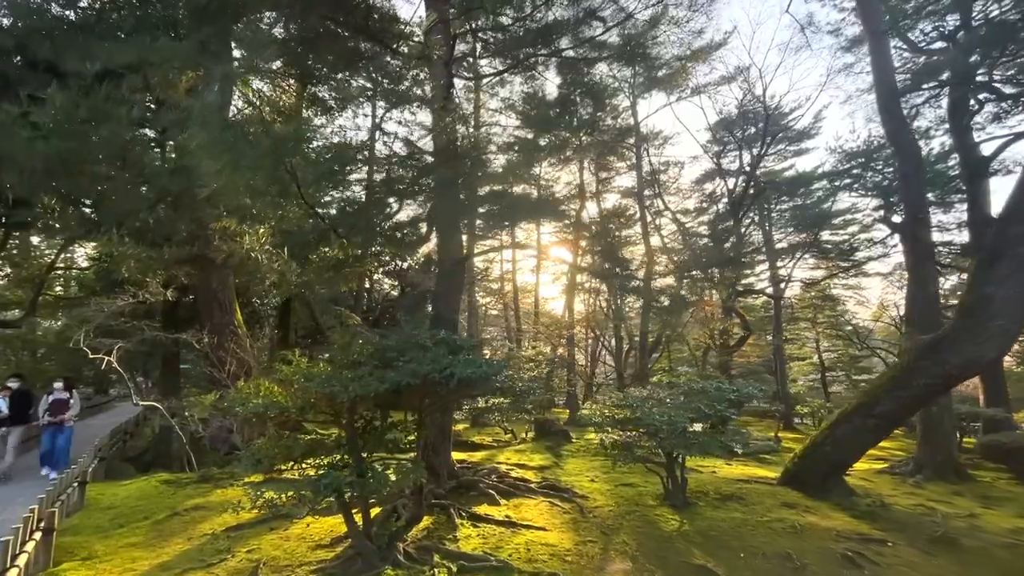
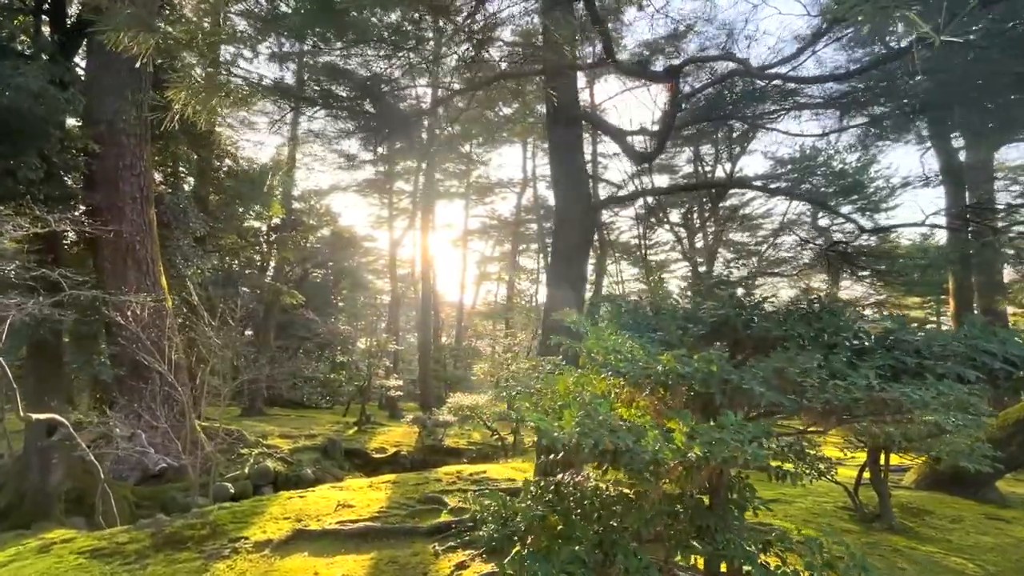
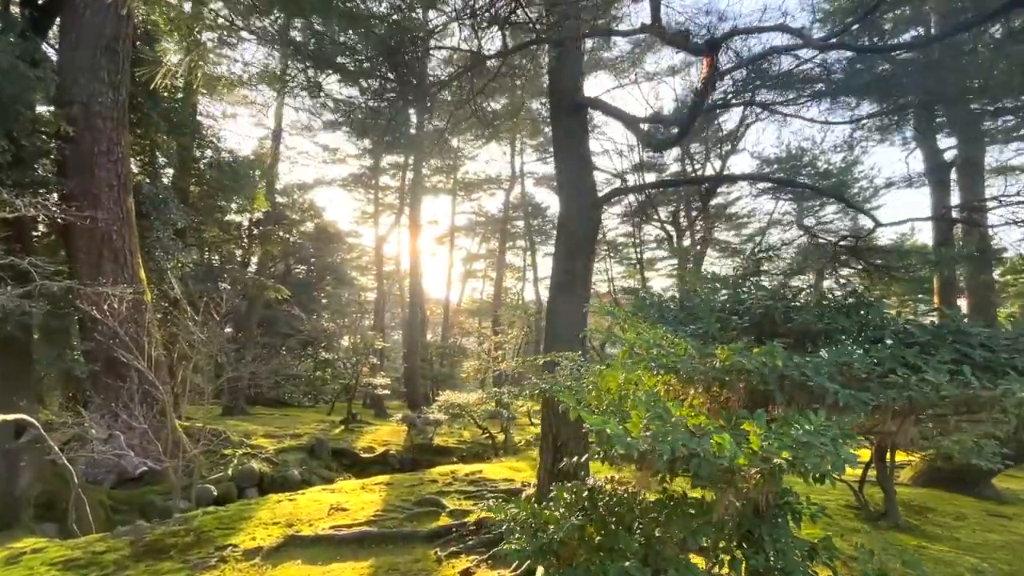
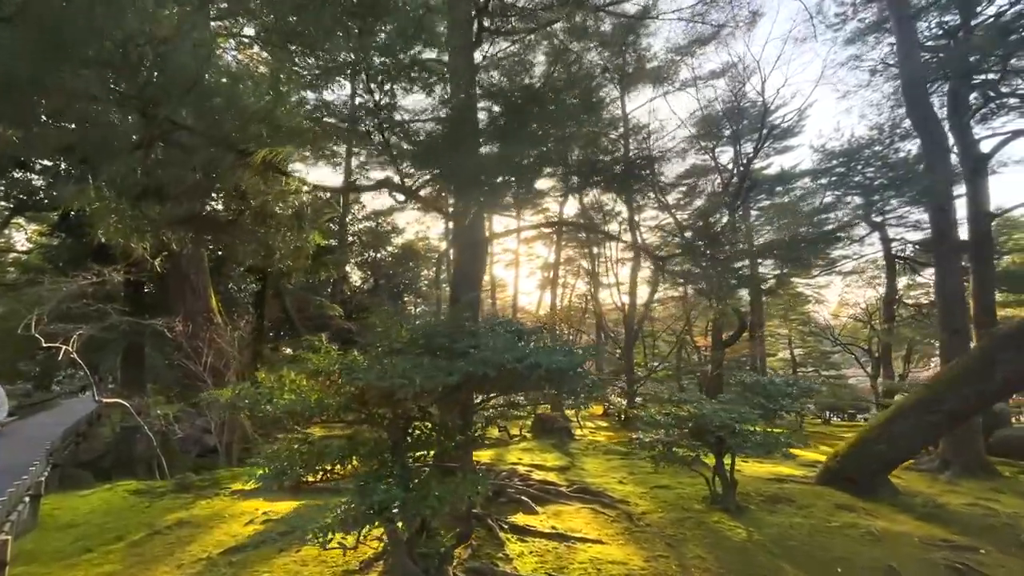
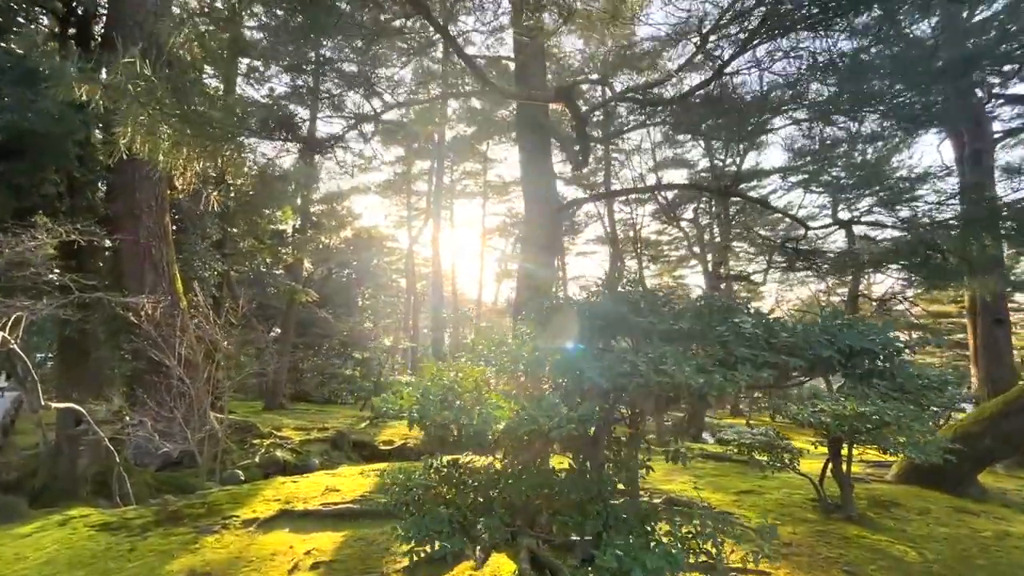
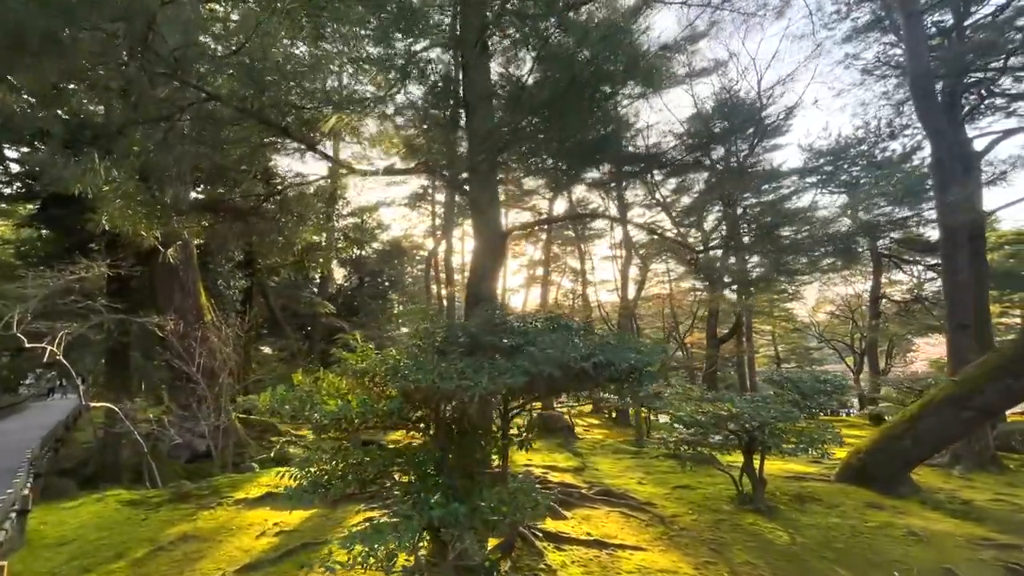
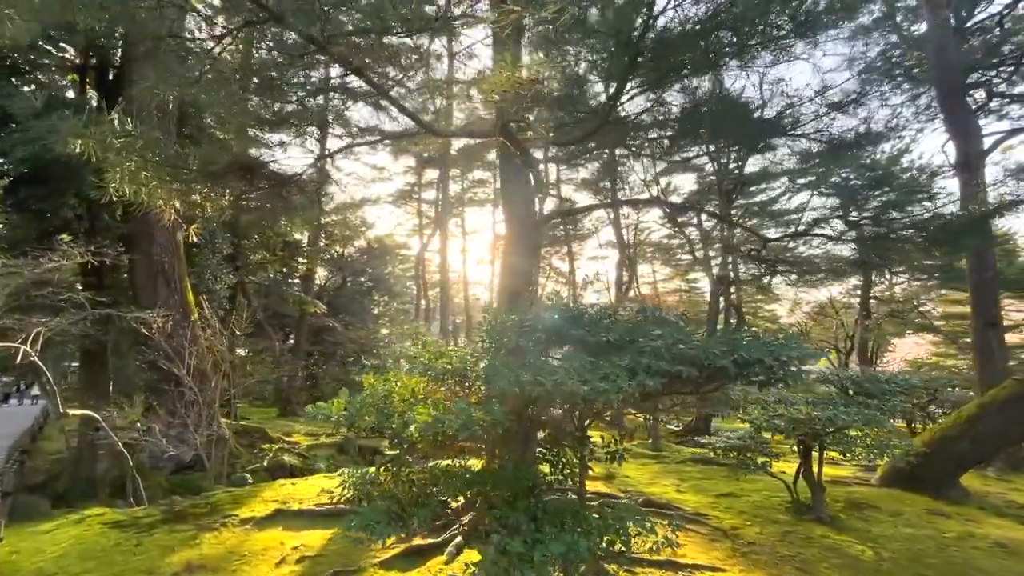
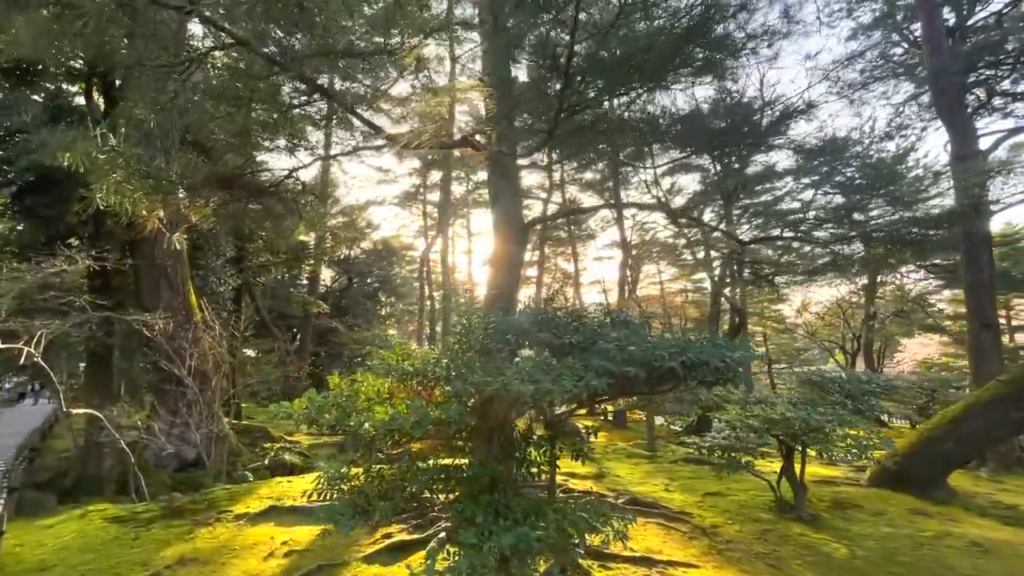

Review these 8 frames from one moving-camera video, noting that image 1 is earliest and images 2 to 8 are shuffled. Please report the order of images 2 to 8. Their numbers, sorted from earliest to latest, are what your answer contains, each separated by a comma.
4, 6, 8, 7, 5, 2, 3
